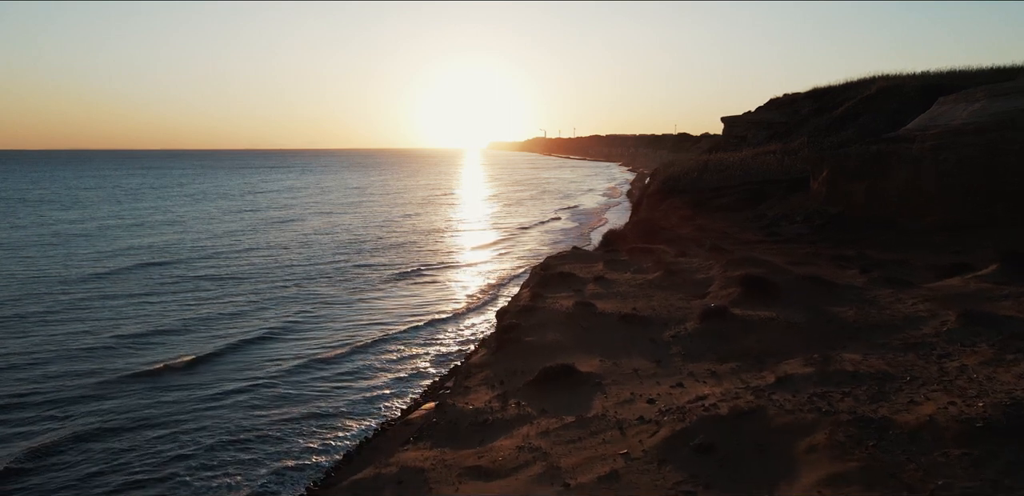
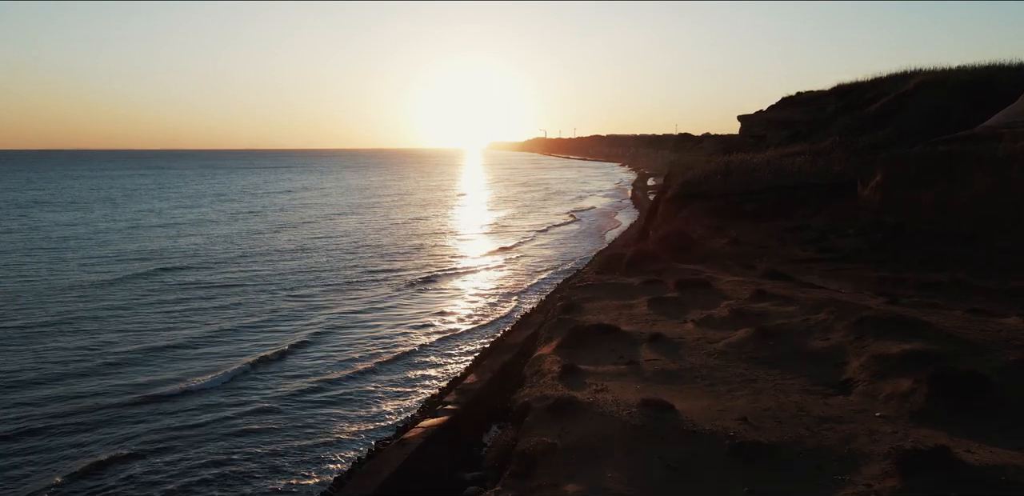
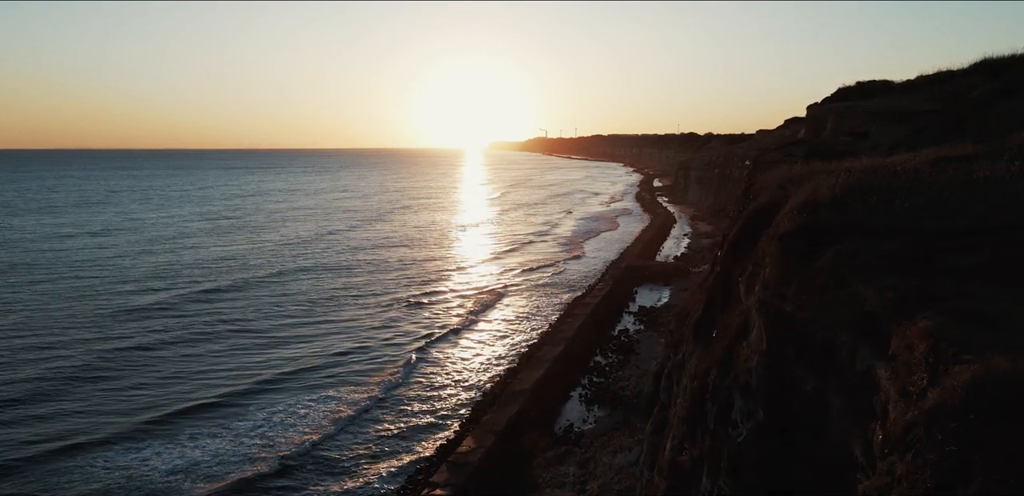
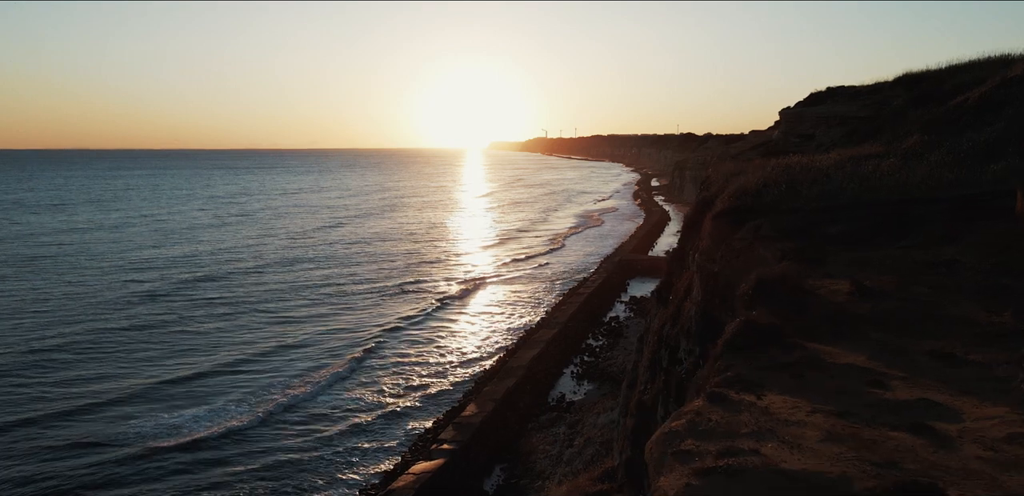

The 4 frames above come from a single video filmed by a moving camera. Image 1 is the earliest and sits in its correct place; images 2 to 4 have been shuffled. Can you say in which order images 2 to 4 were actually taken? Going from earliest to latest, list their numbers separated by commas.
2, 4, 3
